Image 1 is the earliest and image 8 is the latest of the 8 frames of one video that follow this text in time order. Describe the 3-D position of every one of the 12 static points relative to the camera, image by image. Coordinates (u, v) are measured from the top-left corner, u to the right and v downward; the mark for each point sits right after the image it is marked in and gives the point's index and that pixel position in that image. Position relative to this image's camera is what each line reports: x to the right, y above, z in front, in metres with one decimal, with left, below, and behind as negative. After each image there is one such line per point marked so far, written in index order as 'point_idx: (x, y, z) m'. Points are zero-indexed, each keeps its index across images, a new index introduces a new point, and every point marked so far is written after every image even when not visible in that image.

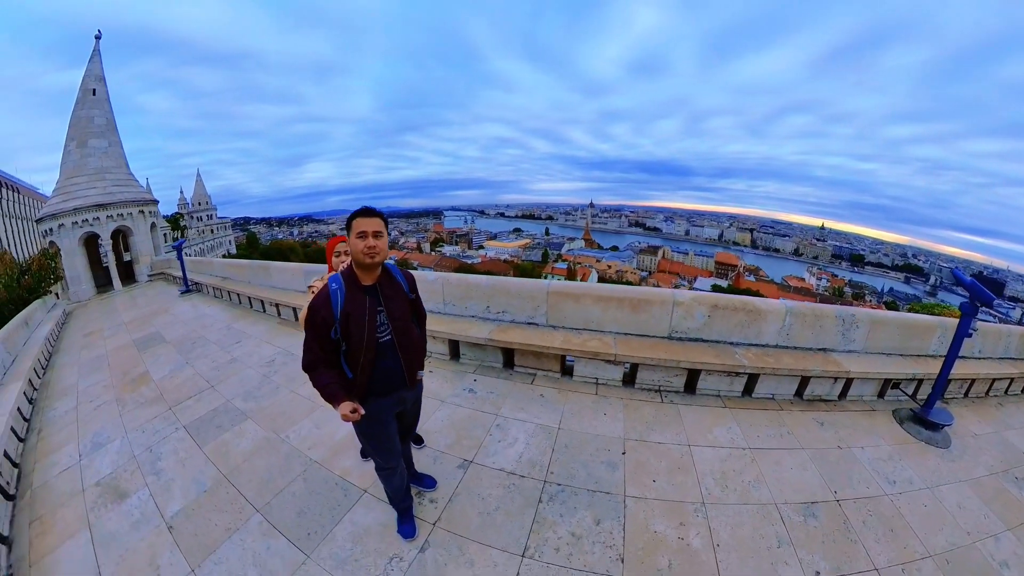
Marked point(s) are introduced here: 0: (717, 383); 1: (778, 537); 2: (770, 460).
0: (+1.6, -0.7, +2.6) m
1: (+1.3, -1.1, +1.6) m
2: (+1.6, -1.0, +2.0) m
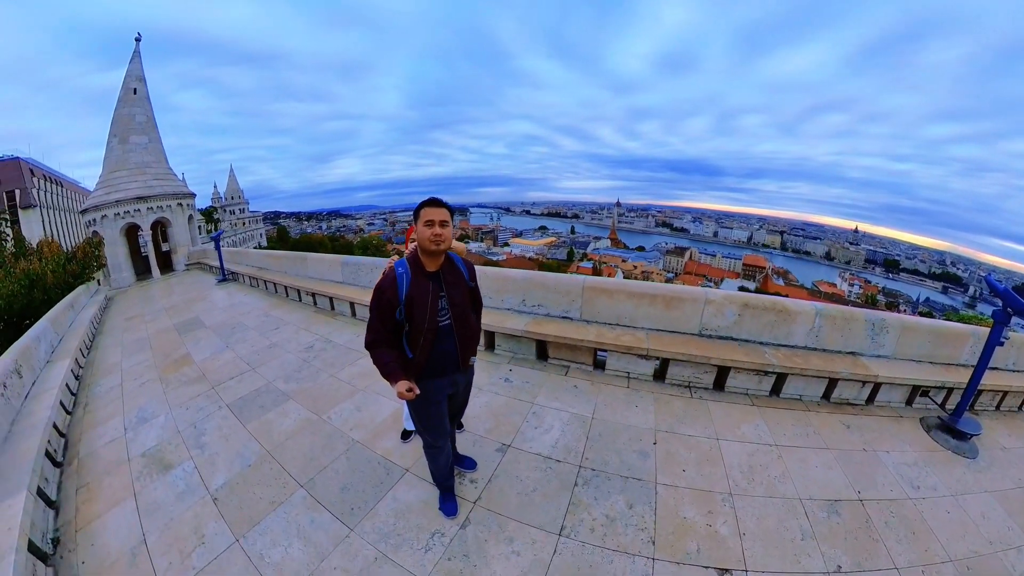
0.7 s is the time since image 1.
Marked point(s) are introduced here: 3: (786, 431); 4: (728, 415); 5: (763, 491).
0: (+1.9, -0.7, +2.7) m
1: (+1.4, -1.2, +1.6) m
2: (+1.8, -1.0, +2.1) m
3: (+1.9, -1.0, +2.3) m
4: (+1.6, -0.9, +2.4) m
5: (+1.4, -1.1, +1.8) m
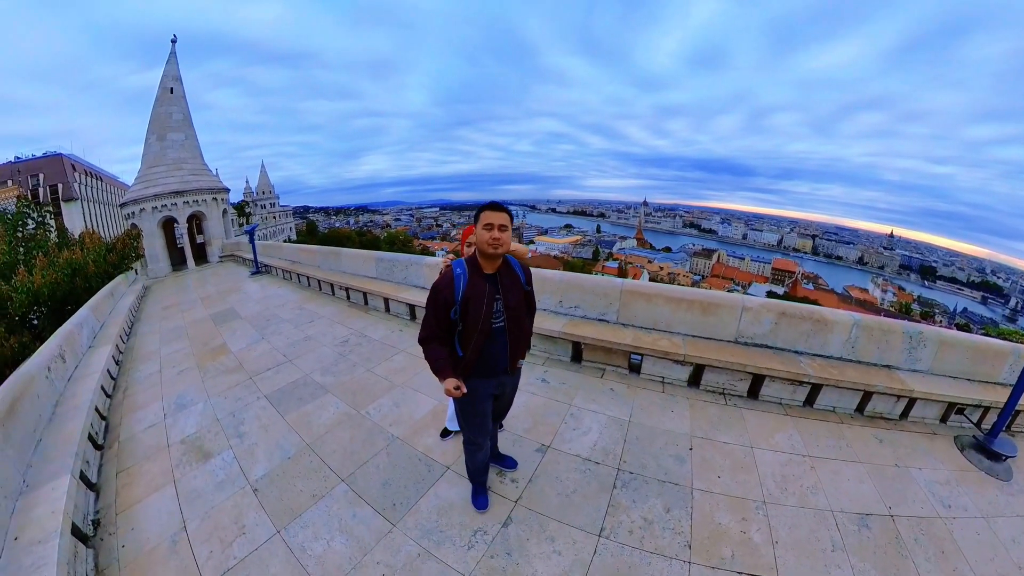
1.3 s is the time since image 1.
0: (+2.1, -0.9, +2.7) m
1: (+1.6, -1.3, +1.7) m
2: (+2.0, -1.2, +2.1) m
3: (+2.1, -1.1, +2.4) m
4: (+1.8, -1.0, +2.5) m
5: (+1.6, -1.2, +1.9) m
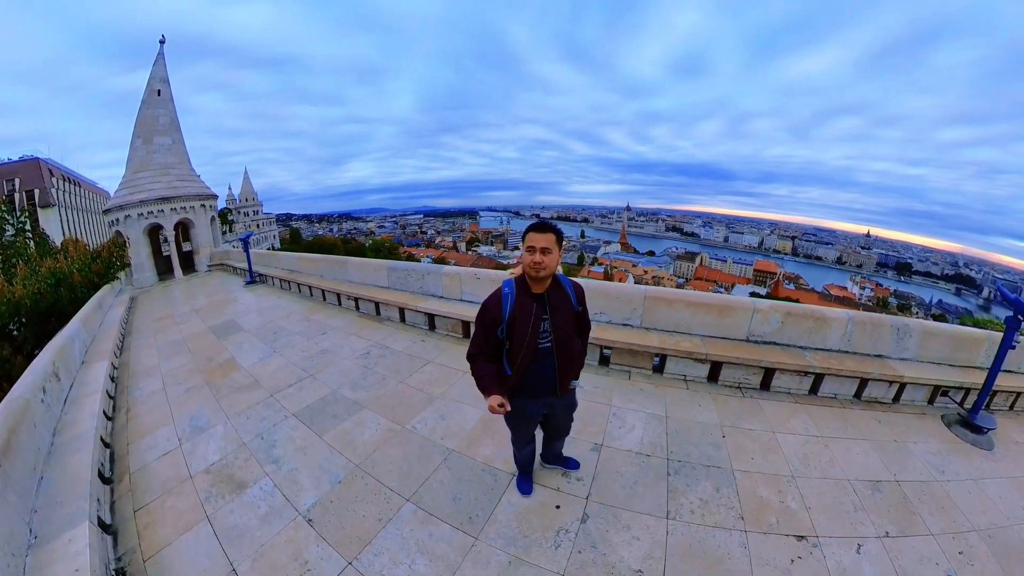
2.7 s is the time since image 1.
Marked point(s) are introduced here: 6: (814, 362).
0: (+2.4, -0.8, +3.0) m
1: (+2.0, -1.2, +2.0) m
2: (+2.3, -1.1, +2.4) m
3: (+2.4, -1.1, +2.6) m
4: (+2.1, -1.0, +2.7) m
5: (+1.9, -1.2, +2.1) m
6: (+2.6, -0.7, +2.9) m
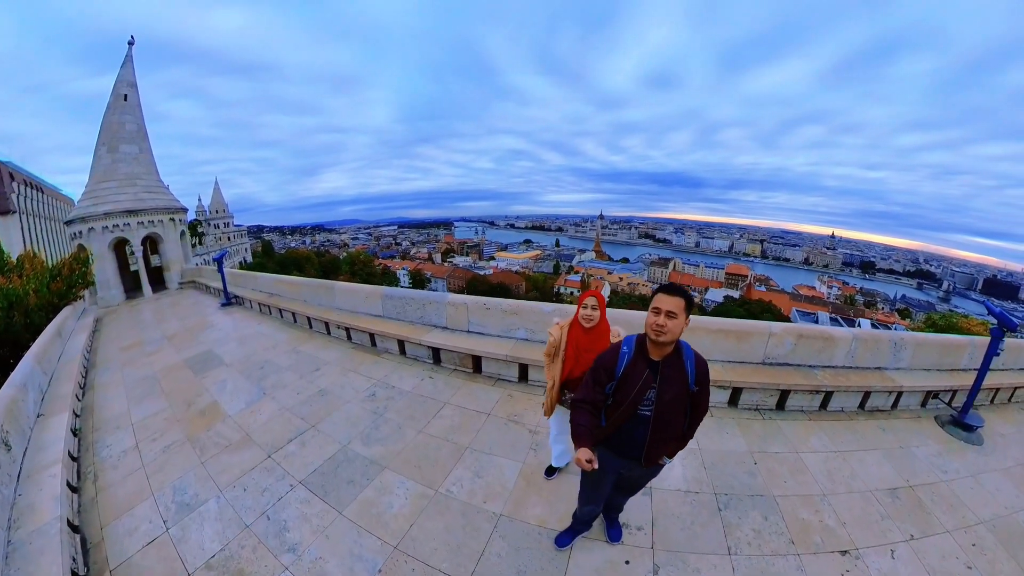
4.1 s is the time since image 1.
0: (+2.6, -0.9, +3.1) m
1: (+2.2, -1.3, +2.0) m
2: (+2.5, -1.2, +2.5) m
3: (+2.6, -1.1, +2.7) m
4: (+2.3, -1.1, +2.8) m
5: (+2.1, -1.3, +2.2) m
6: (+2.8, -0.7, +3.1) m
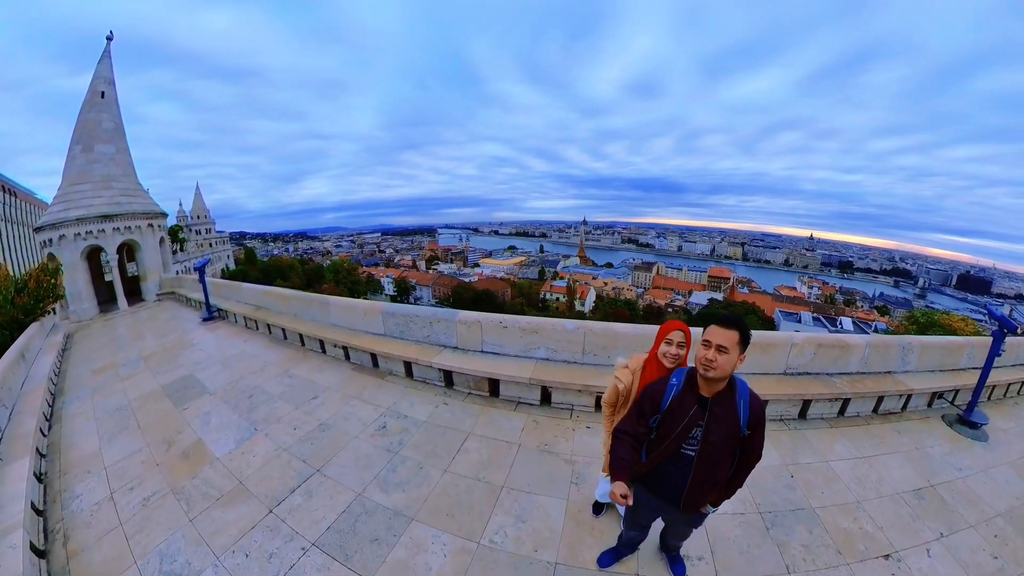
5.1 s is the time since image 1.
0: (+2.7, -1.0, +3.0) m
1: (+2.4, -1.4, +1.9) m
2: (+2.7, -1.3, +2.4) m
3: (+2.8, -1.2, +2.6) m
4: (+2.5, -1.2, +2.7) m
5: (+2.3, -1.3, +2.1) m
6: (+2.9, -0.8, +3.0) m
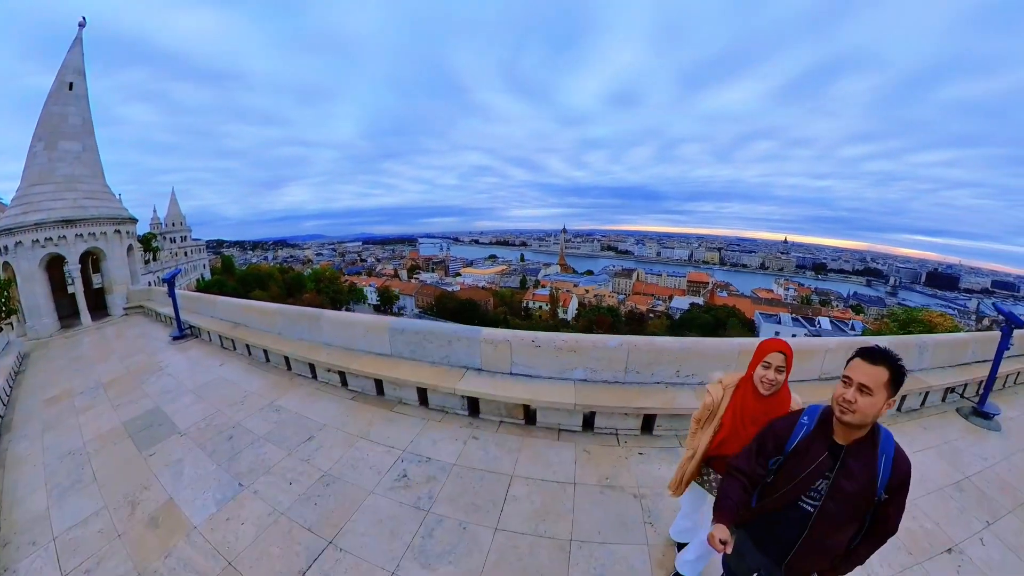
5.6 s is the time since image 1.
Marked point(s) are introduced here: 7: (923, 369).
0: (+3.0, -1.0, +2.8) m
1: (+2.7, -1.4, +1.7) m
2: (+3.0, -1.2, +2.2) m
3: (+3.1, -1.2, +2.4) m
4: (+2.8, -1.1, +2.5) m
5: (+2.7, -1.3, +1.9) m
6: (+3.2, -0.8, +2.8) m
7: (+6.5, -1.3, +5.4) m
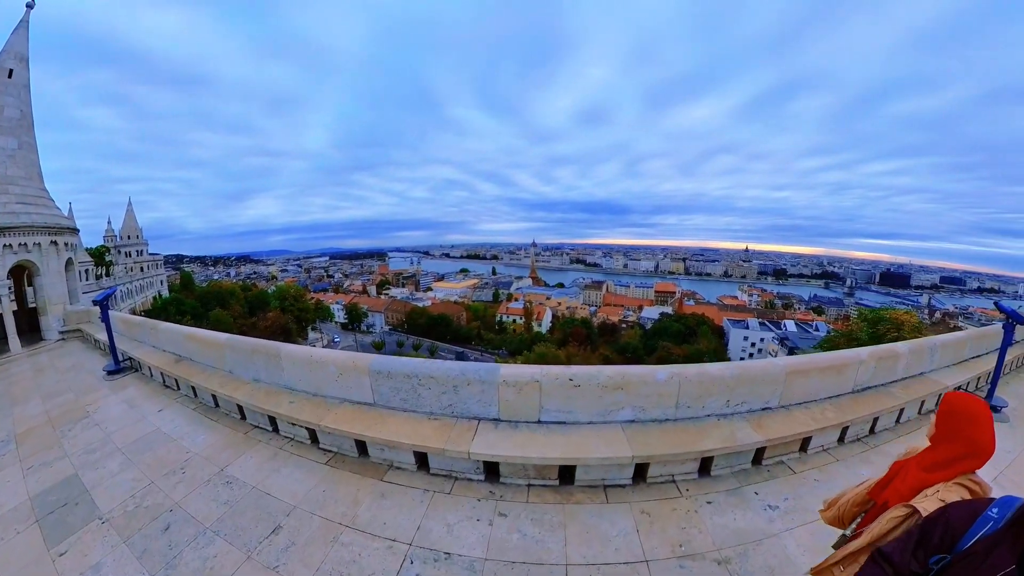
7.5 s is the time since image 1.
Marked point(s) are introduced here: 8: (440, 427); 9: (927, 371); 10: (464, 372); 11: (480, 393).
0: (+3.3, -1.0, +2.4) m
1: (+3.2, -1.4, +1.3) m
2: (+3.4, -1.3, +1.8) m
3: (+3.5, -1.2, +2.1) m
4: (+3.1, -1.2, +2.1) m
5: (+3.1, -1.3, +1.5) m
6: (+3.5, -0.8, +2.5) m
7: (+6.6, -1.3, +5.3) m
8: (-0.7, -1.1, +3.1) m
9: (+6.3, -1.3, +5.2) m
10: (-0.5, -0.7, +3.2) m
11: (-0.3, -0.8, +3.2) m
